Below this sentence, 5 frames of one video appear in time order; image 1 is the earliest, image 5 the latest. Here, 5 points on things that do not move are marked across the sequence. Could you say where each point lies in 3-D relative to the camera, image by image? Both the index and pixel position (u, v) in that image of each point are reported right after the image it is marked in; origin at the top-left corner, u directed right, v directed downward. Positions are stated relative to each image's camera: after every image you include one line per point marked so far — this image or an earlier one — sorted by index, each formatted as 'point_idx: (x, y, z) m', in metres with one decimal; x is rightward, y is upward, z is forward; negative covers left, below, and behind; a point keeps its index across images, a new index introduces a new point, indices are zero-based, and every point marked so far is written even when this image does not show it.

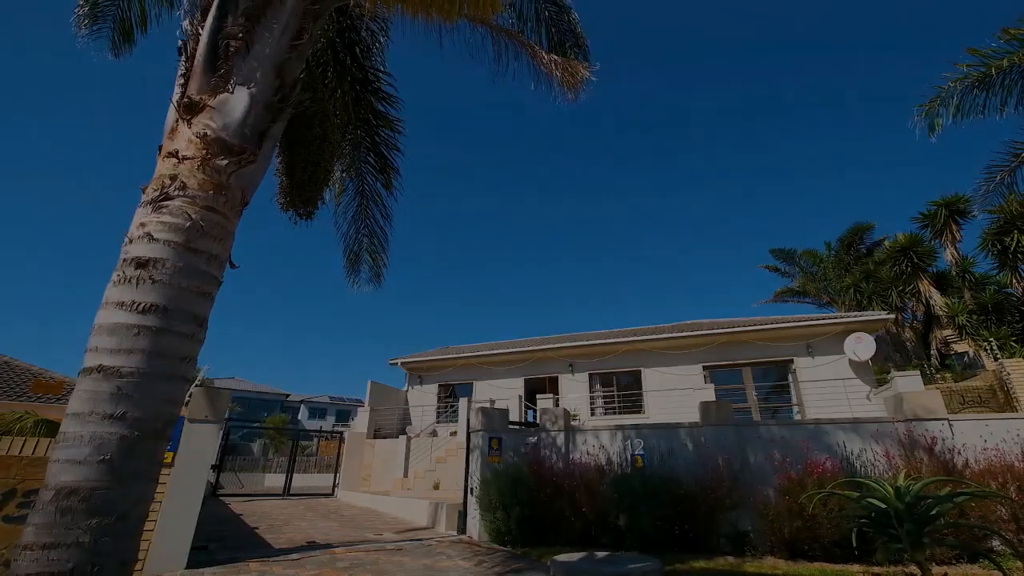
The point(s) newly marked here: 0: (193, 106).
0: (-2.0, +1.1, +2.9) m
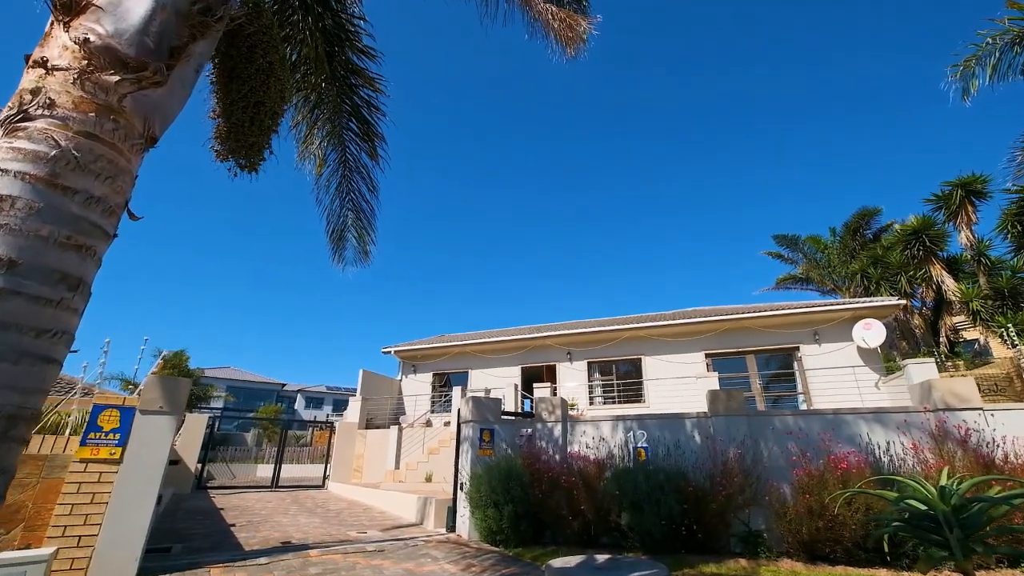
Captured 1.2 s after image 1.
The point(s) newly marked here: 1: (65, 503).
0: (-2.1, +1.3, +2.2) m
1: (-4.6, -2.2, +4.7) m
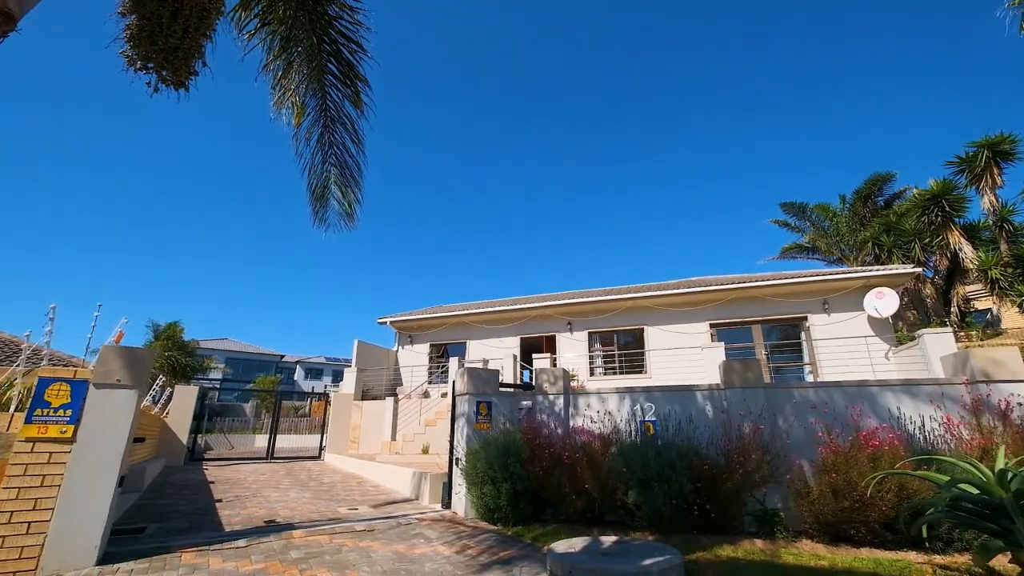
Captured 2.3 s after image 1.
0: (-2.1, +1.6, +1.5) m
1: (-4.6, -1.8, +4.2) m
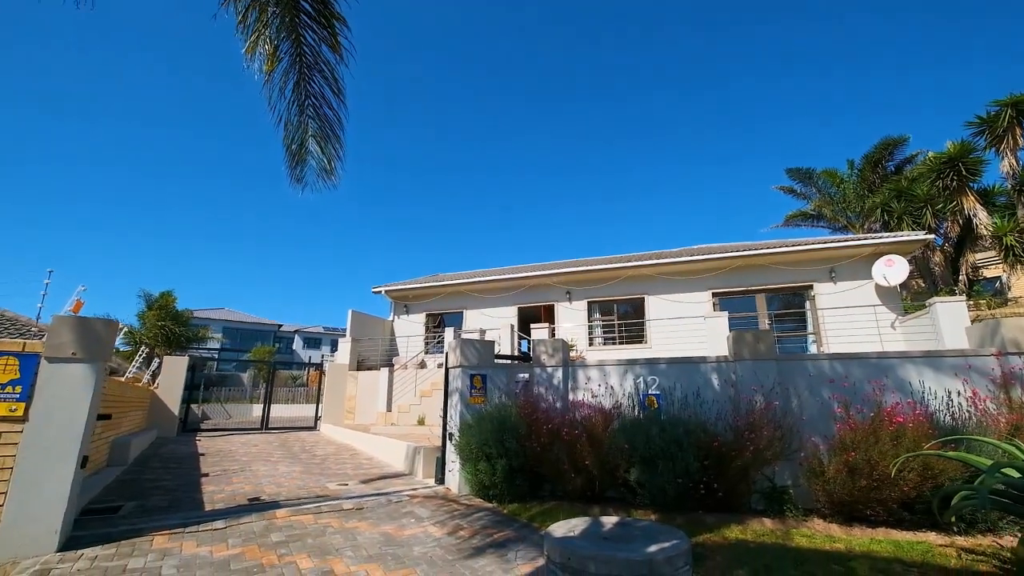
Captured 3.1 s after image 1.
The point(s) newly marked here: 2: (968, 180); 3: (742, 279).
0: (-2.1, +1.7, +0.9) m
1: (-4.6, -1.5, +3.8) m
2: (+14.5, +3.4, +14.8) m
3: (+6.3, +0.2, +12.6) m
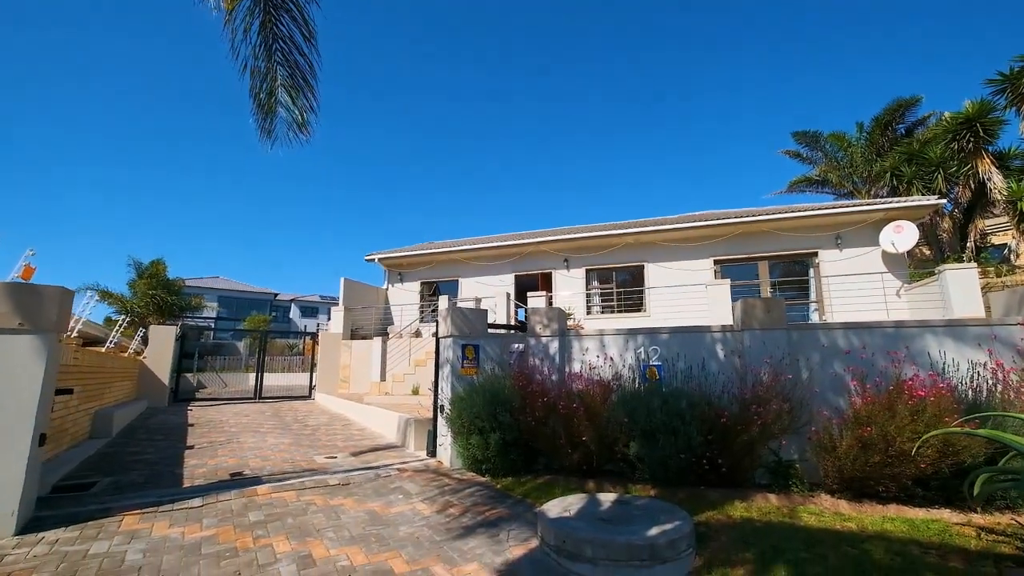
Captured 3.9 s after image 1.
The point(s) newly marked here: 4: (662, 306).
0: (-2.2, +1.8, +0.4) m
1: (-4.7, -1.2, +3.5) m
2: (+14.4, +4.4, +14.1) m
3: (+6.2, +1.1, +12.2) m
4: (+4.1, -0.5, +12.7) m
